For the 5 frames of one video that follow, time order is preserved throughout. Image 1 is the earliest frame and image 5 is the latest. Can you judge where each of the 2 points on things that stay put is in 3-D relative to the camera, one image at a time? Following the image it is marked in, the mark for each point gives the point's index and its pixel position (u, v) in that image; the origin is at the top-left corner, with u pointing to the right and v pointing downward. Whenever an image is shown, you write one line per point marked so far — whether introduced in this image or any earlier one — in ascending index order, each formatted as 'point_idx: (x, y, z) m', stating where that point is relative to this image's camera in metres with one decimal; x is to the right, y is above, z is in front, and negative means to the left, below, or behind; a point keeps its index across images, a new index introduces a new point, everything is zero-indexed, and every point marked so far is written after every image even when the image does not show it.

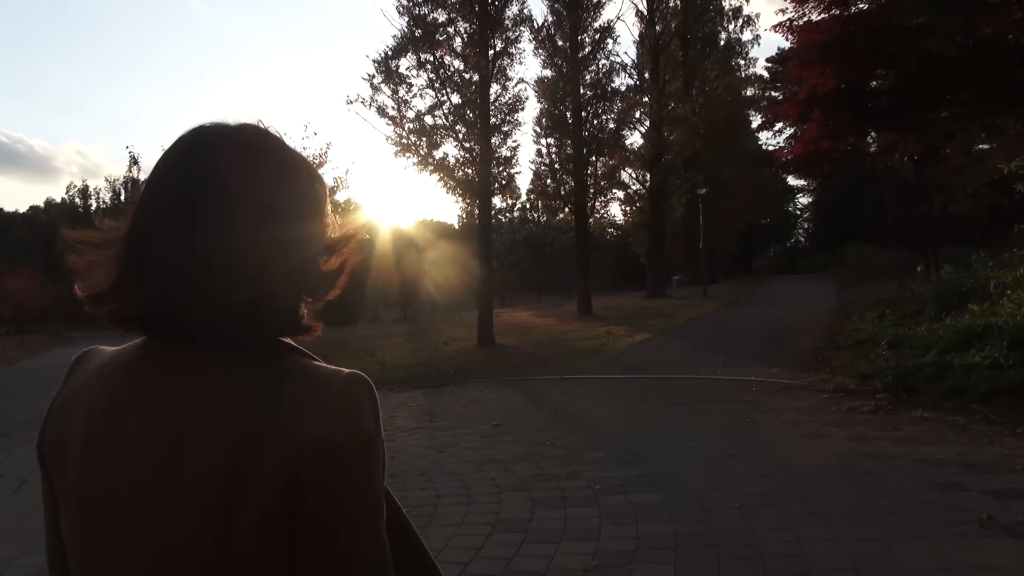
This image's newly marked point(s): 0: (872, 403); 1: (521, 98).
0: (+3.5, -1.1, +7.7) m
1: (+0.2, +3.6, +15.0) m
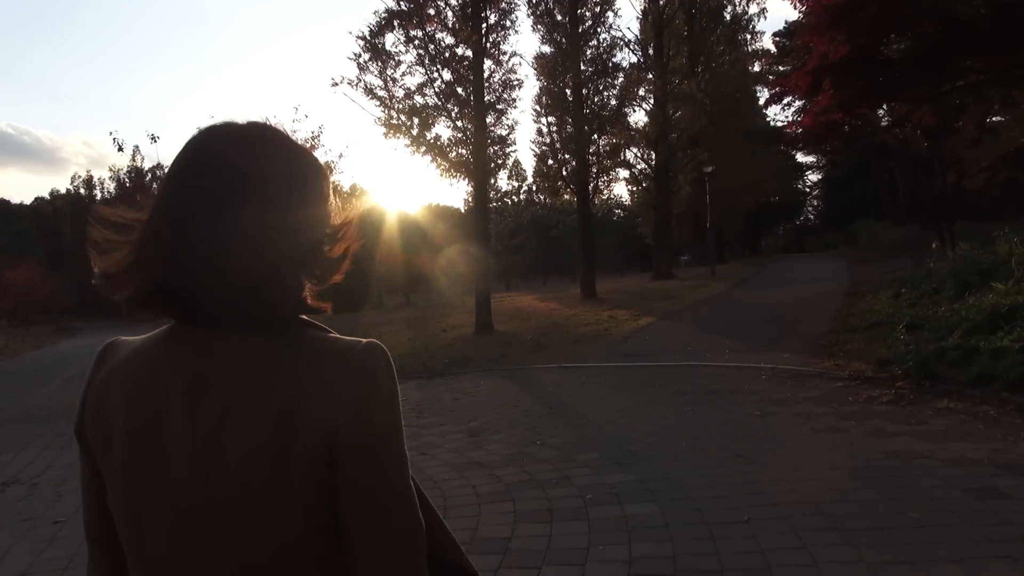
0: (+3.4, -0.9, +7.1) m
1: (+0.1, +3.9, +14.3) m
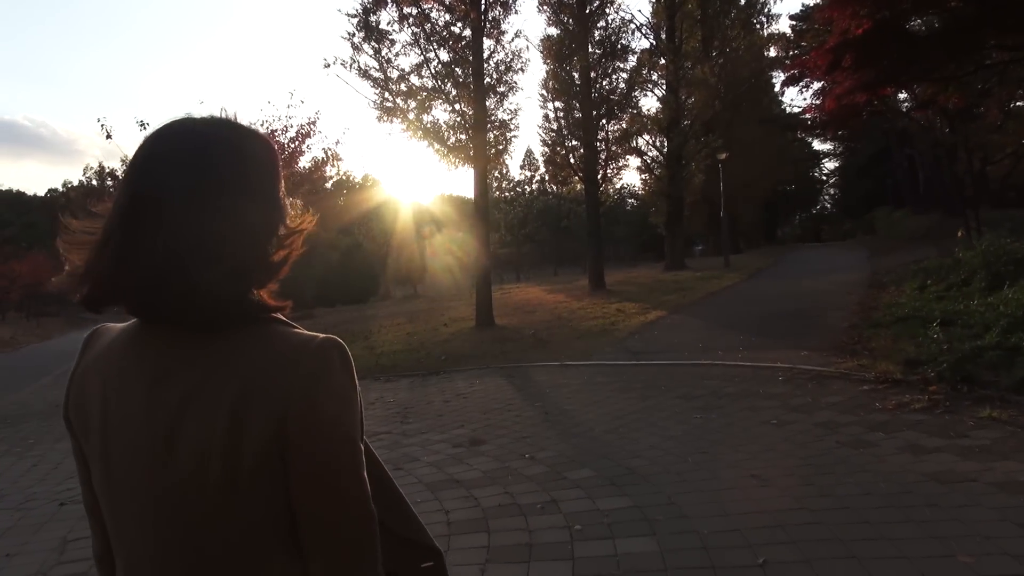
0: (+3.3, -0.9, +6.4) m
1: (+0.1, +4.0, +13.6) m
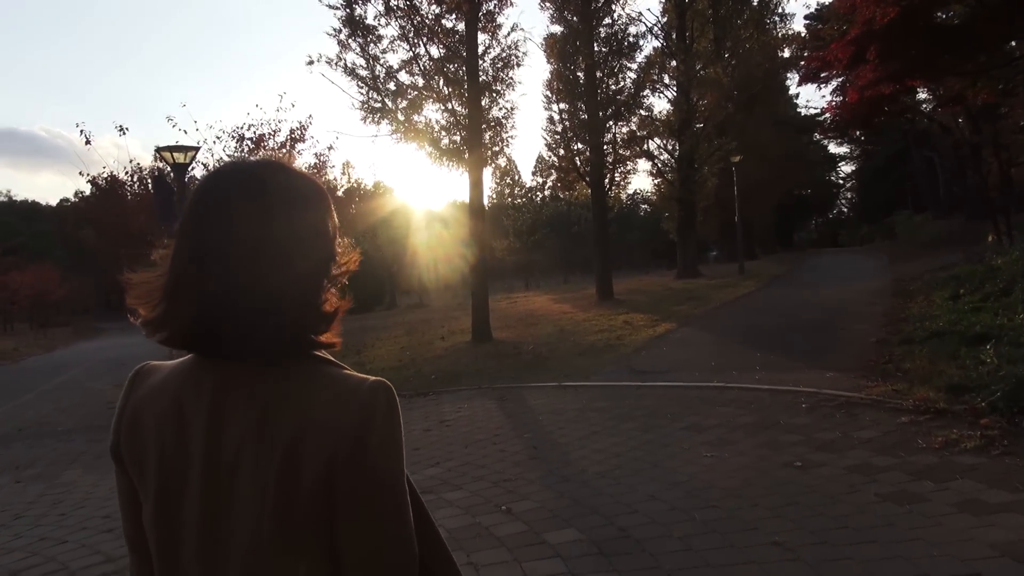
0: (+3.2, -1.0, +5.4) m
1: (0.0, +3.8, +12.7) m
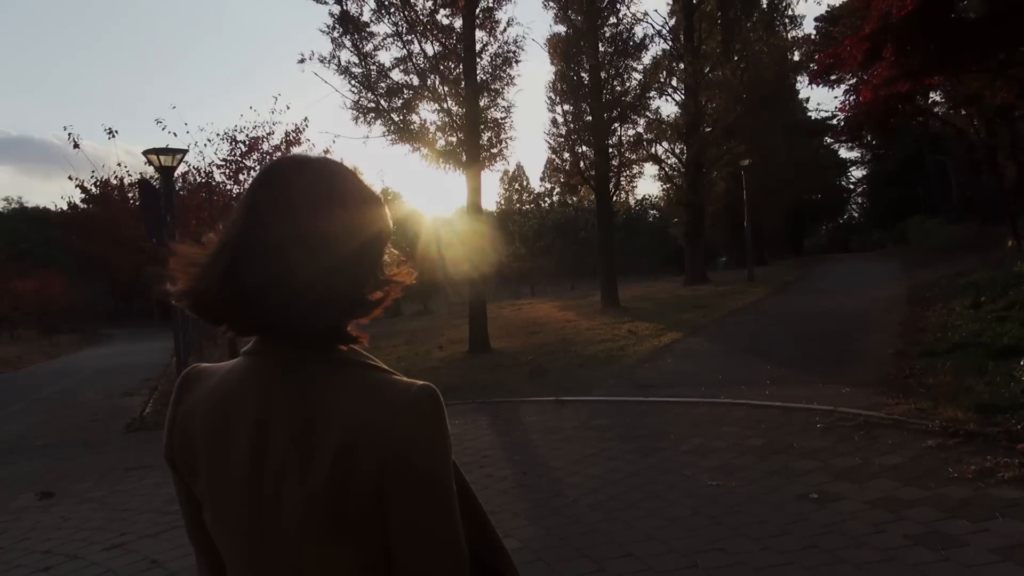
0: (+3.1, -1.1, +4.8) m
1: (0.0, +3.7, +12.2) m
